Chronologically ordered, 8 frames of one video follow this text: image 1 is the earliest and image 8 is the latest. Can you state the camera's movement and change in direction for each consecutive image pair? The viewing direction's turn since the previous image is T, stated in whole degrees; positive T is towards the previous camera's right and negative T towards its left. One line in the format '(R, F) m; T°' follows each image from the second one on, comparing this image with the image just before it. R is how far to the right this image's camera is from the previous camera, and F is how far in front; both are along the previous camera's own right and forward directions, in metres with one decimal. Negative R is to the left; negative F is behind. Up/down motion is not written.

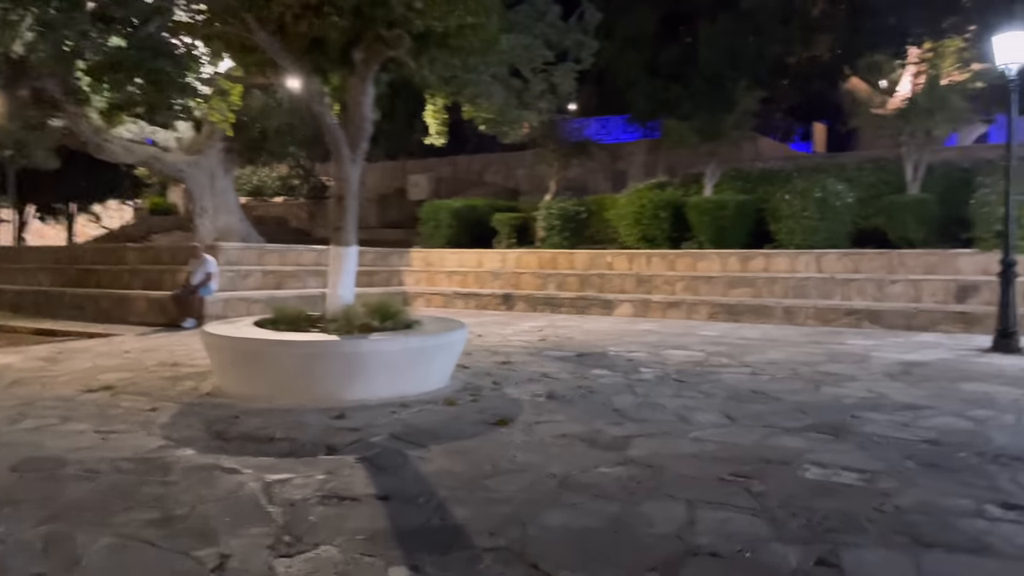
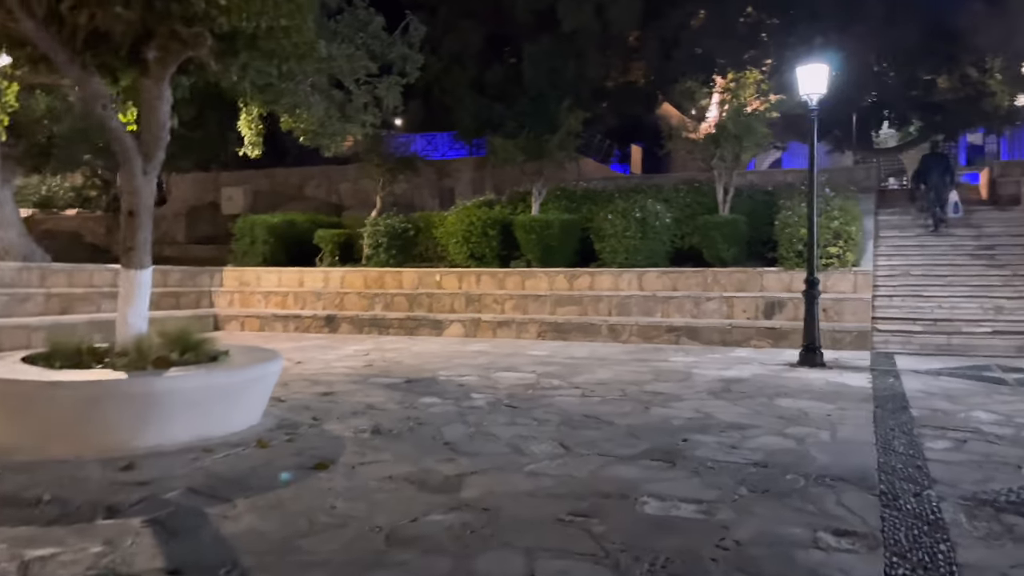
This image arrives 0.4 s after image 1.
(+0.1, +0.4) m; +12°
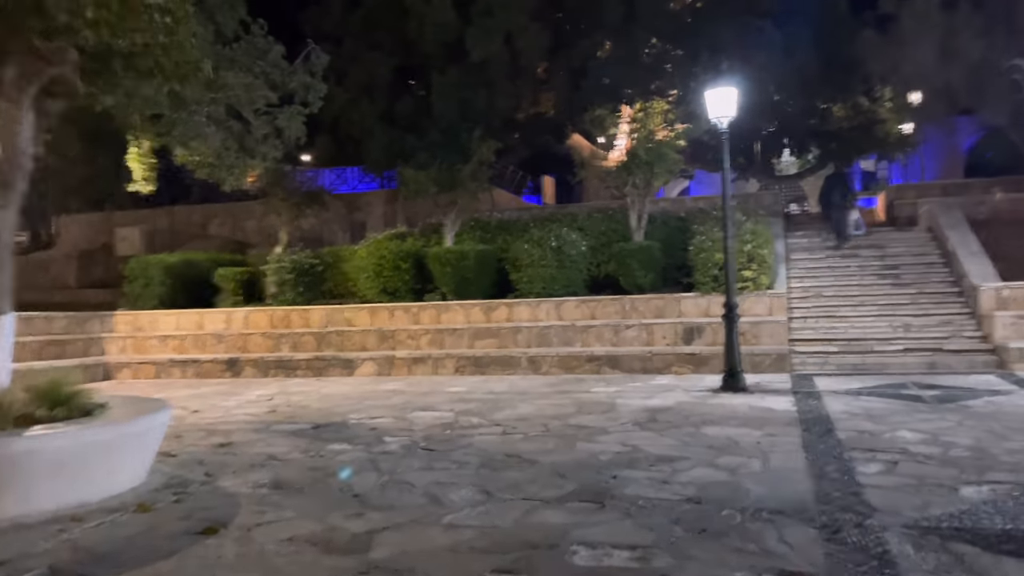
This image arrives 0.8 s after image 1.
(0.0, +0.4) m; +6°
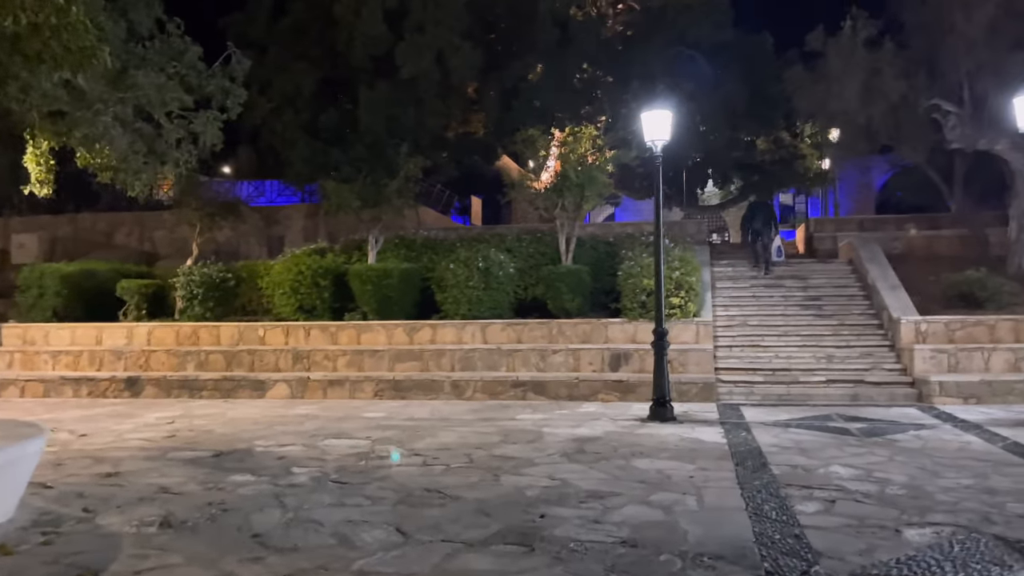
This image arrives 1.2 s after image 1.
(0.0, +0.4) m; +5°
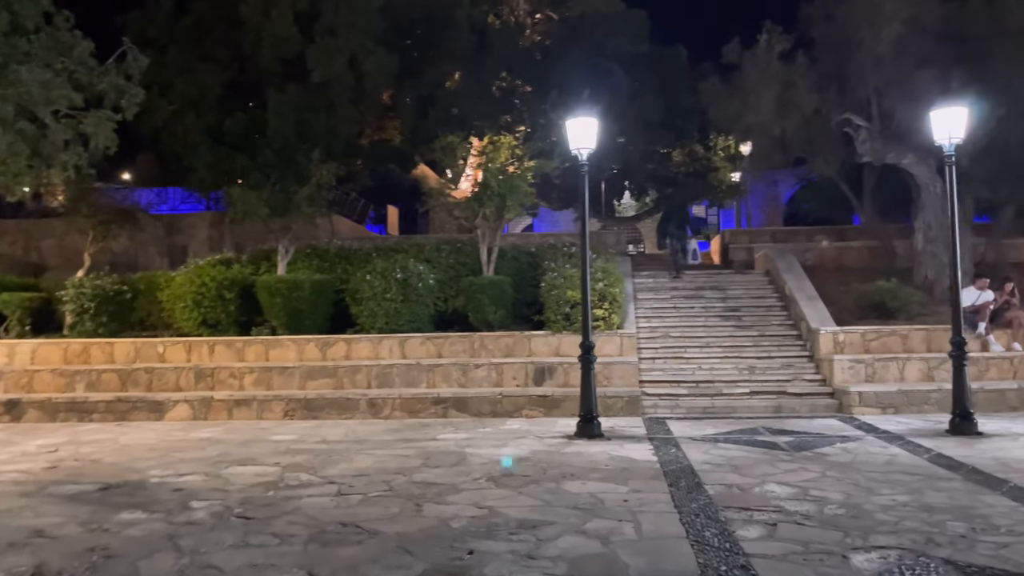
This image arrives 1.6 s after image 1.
(-0.1, +0.4) m; +6°
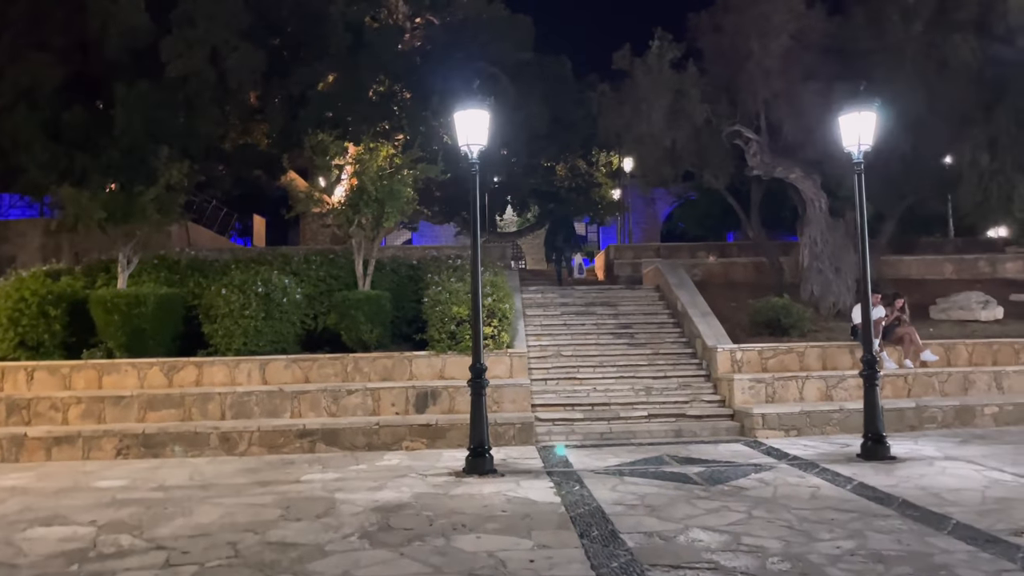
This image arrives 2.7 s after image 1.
(0.0, +1.1) m; +9°
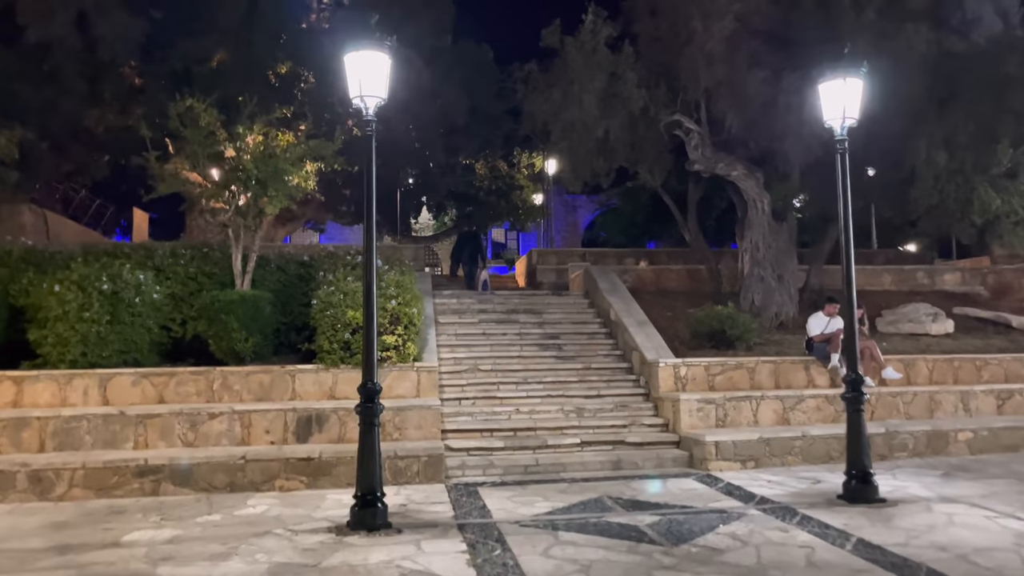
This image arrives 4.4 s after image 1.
(+0.1, +1.8) m; +6°
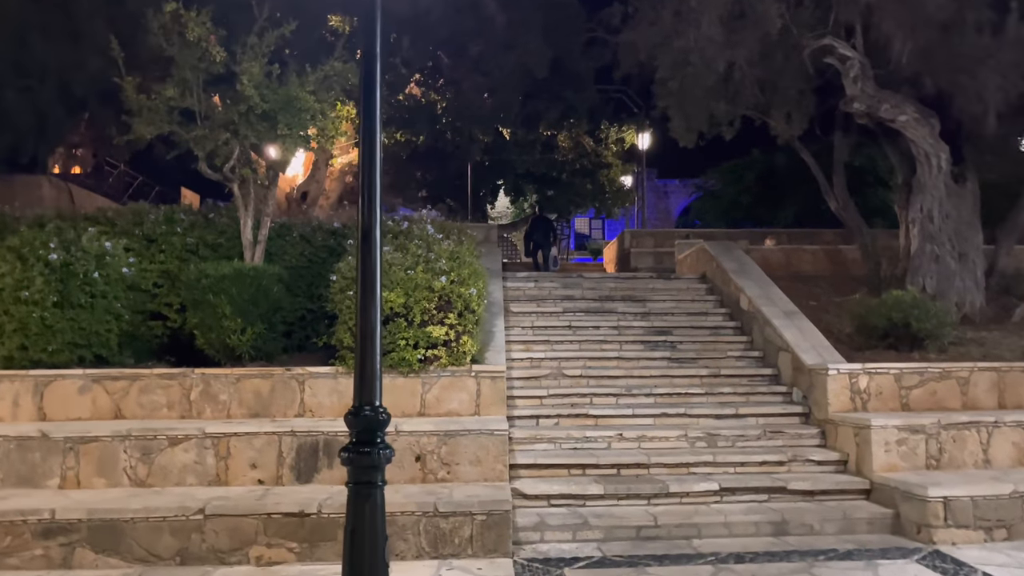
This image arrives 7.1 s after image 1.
(-0.2, +2.9) m; -6°
